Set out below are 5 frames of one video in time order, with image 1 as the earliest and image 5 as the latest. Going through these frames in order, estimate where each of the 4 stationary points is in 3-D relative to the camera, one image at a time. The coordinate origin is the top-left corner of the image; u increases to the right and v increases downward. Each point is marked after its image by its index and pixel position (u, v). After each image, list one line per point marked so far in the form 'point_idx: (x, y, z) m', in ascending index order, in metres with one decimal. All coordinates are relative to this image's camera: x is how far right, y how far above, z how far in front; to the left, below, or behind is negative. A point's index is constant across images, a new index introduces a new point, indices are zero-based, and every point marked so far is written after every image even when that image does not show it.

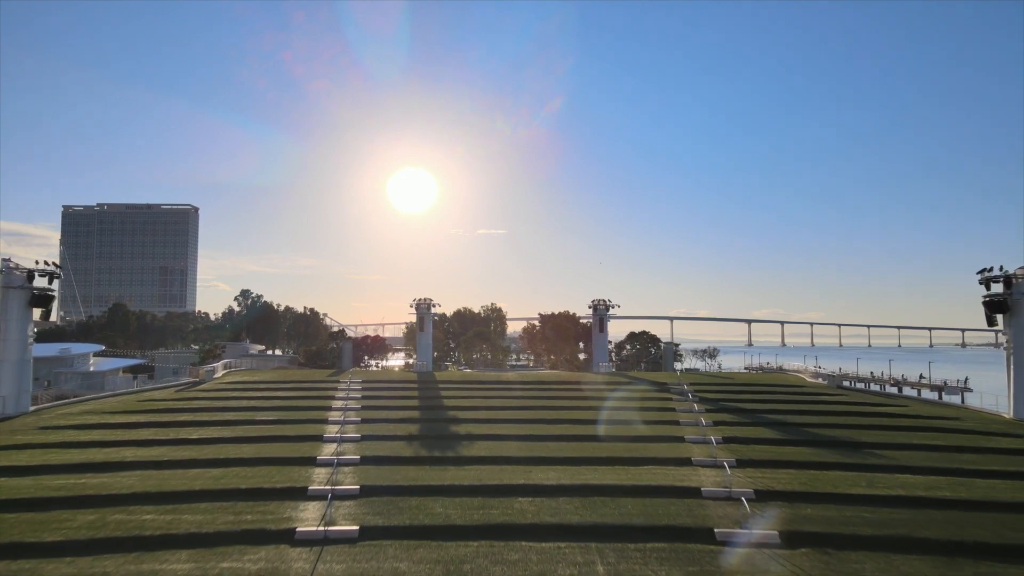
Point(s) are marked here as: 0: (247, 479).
0: (-7.3, -5.3, +16.5) m
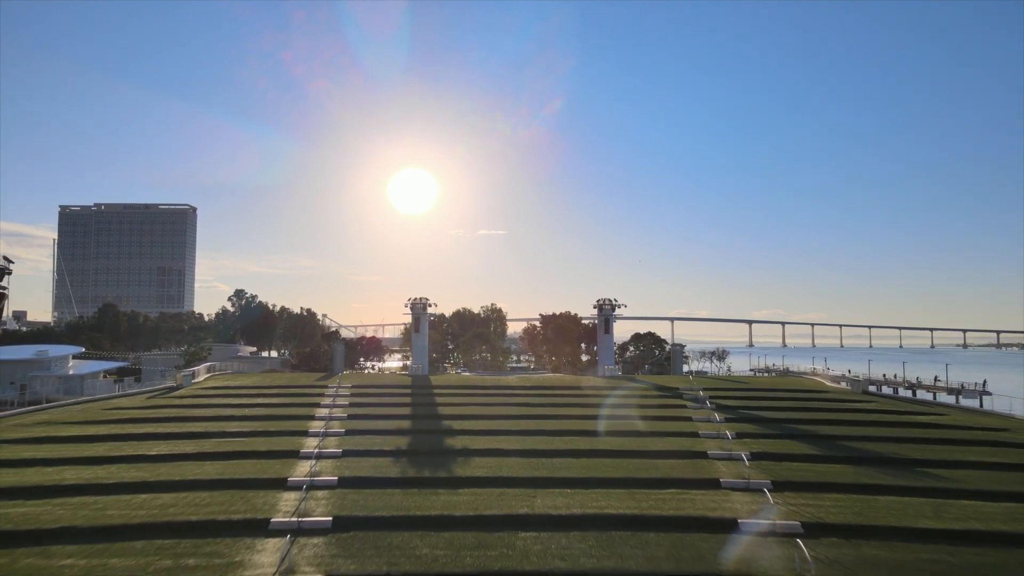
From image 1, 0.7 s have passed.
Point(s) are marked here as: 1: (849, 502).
0: (-7.2, -5.1, +14.0) m
1: (+8.4, -5.3, +14.9) m
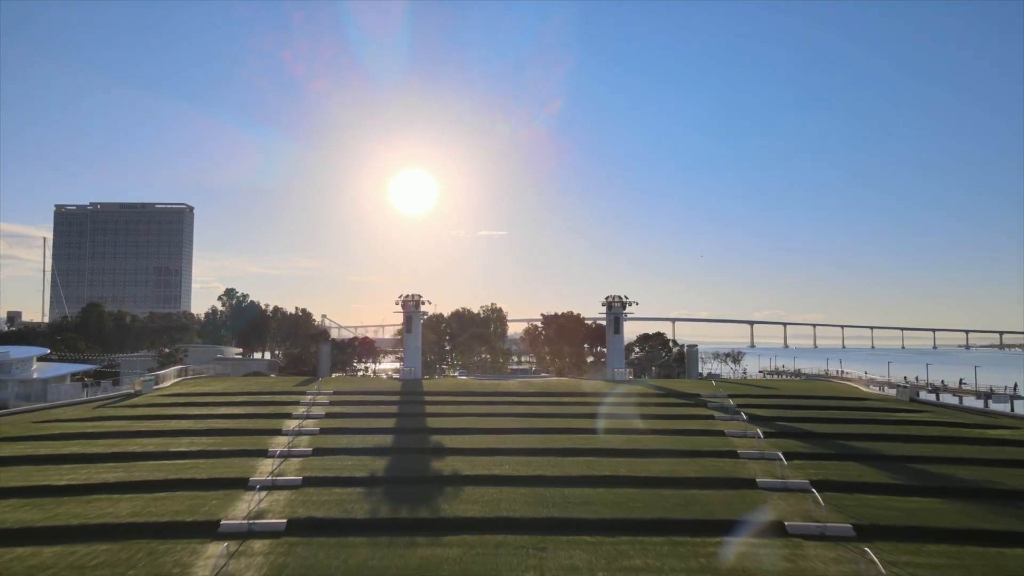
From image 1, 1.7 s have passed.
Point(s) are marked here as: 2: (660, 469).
0: (-7.2, -4.8, +10.2) m
1: (+8.4, -5.0, +11.1) m
2: (+4.1, -5.0, +16.6) m
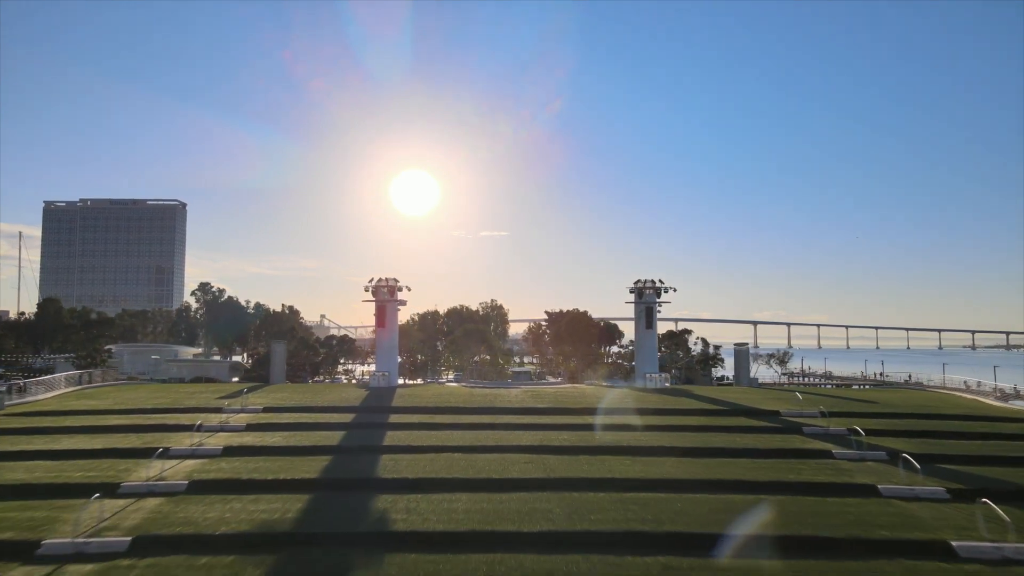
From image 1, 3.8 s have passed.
0: (-7.1, -3.8, +1.1) m
1: (+8.4, -4.0, +2.0) m
2: (+4.2, -4.1, +7.6) m
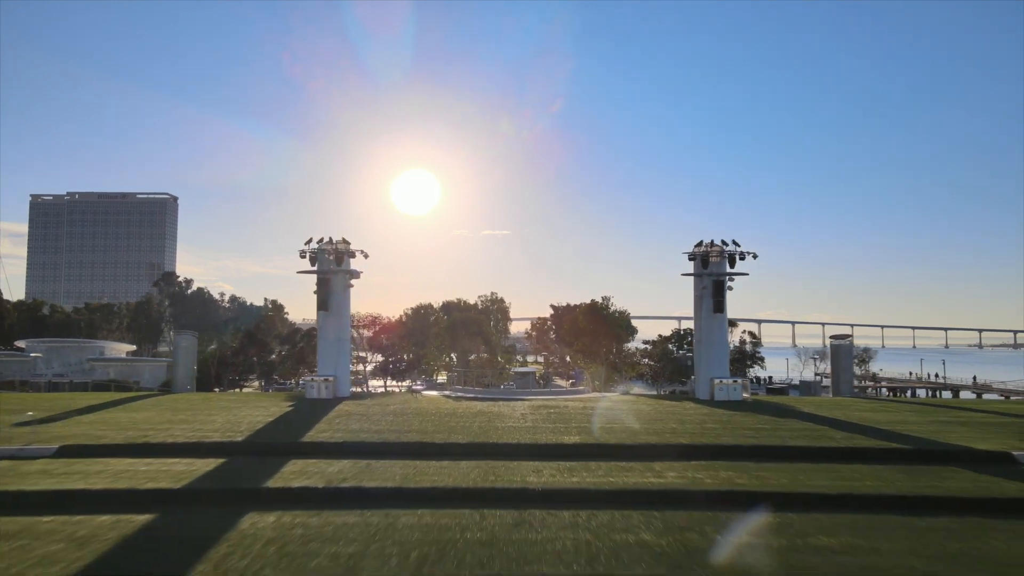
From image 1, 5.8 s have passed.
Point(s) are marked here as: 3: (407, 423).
0: (-7.1, -2.6, -9.0) m
1: (+8.5, -2.8, -8.1) m
2: (+4.3, -2.8, -2.6) m
3: (-2.9, -3.8, +16.4) m
